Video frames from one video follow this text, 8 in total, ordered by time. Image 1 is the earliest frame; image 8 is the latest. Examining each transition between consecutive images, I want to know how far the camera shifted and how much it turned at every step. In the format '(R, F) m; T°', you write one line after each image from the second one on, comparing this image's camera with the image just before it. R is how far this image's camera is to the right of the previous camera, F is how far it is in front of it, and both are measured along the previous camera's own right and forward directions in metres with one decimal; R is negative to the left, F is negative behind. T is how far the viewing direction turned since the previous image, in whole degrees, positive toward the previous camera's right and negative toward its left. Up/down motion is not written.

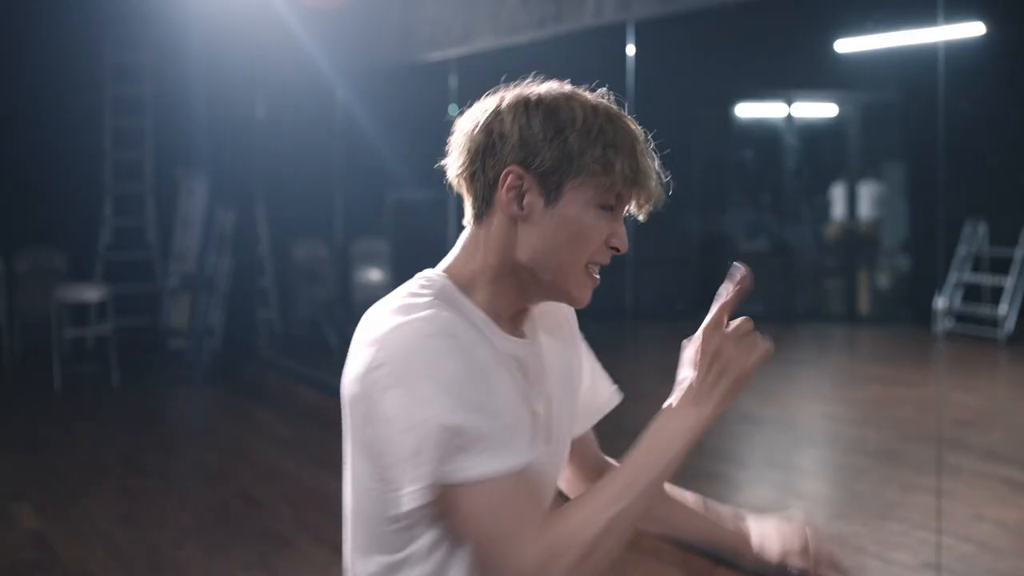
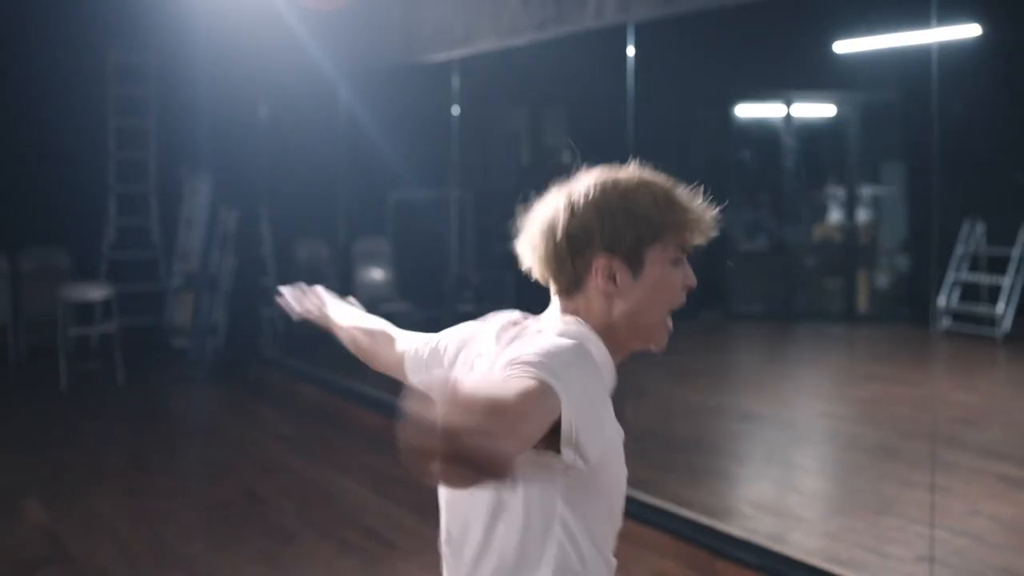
(0.0, 0.0) m; 0°
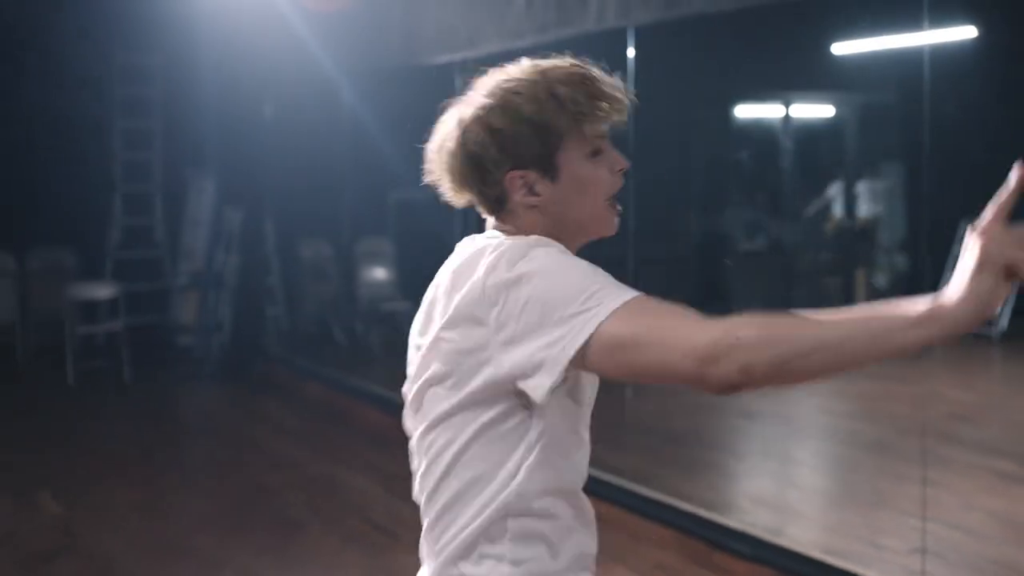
(0.0, -0.1) m; 0°
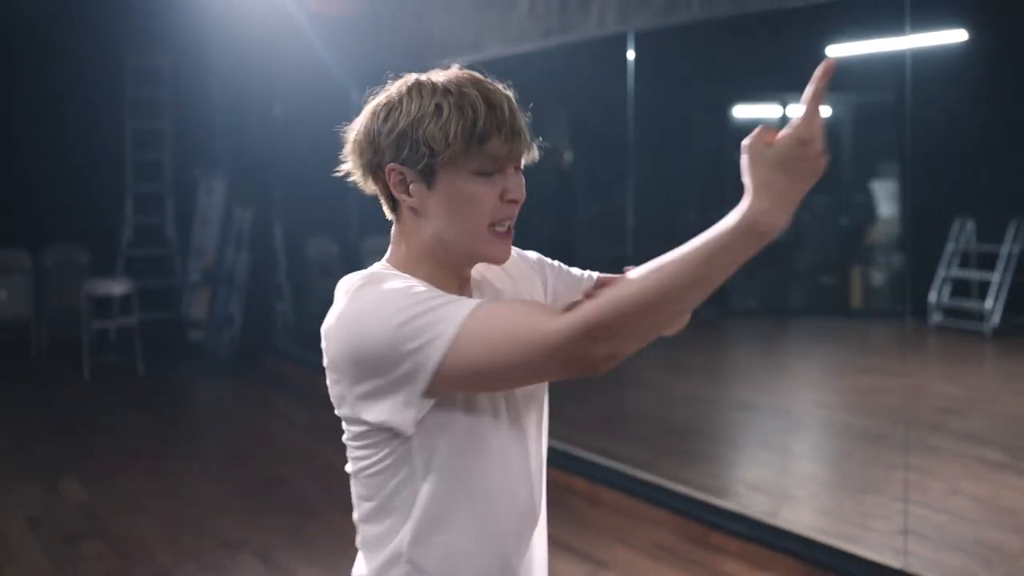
(0.0, -0.2) m; 0°
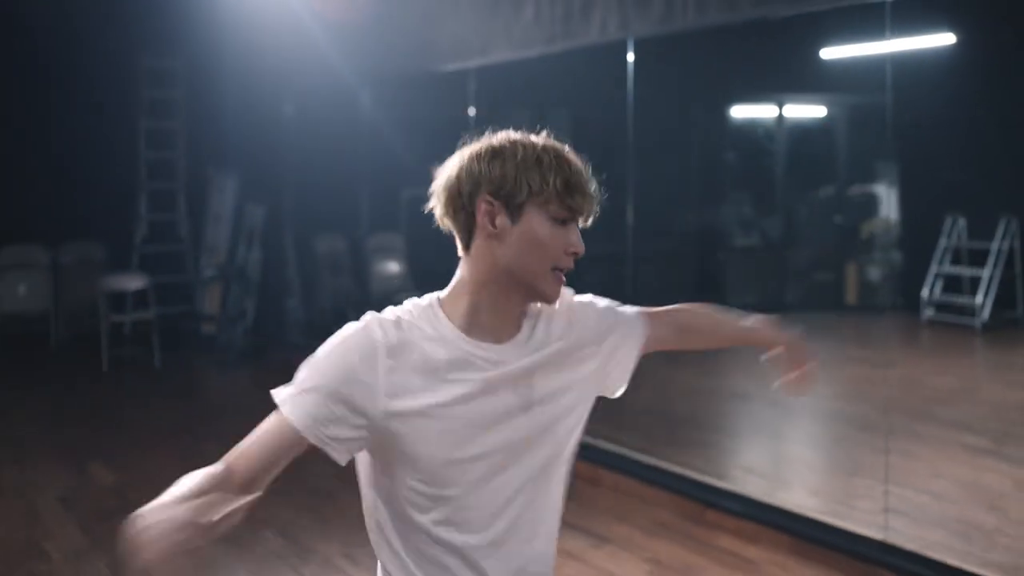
(0.0, -0.2) m; 0°
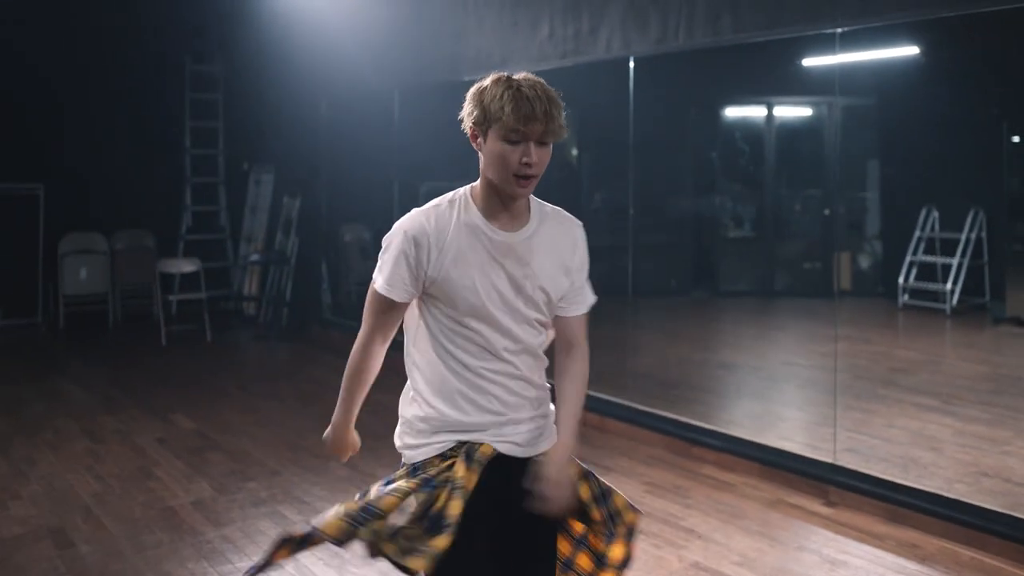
(-0.1, -0.8) m; 0°
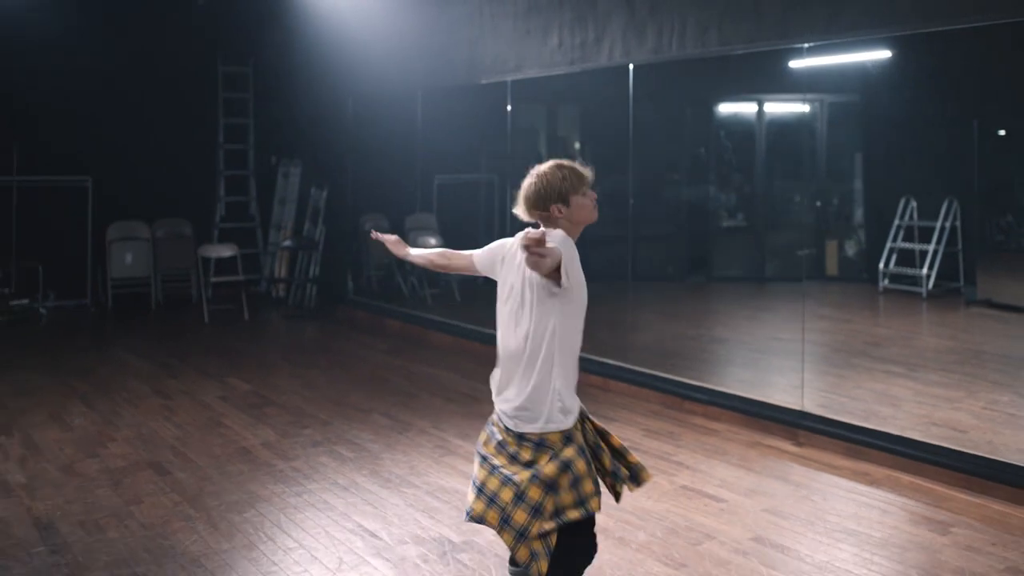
(-0.1, -0.7) m; 0°
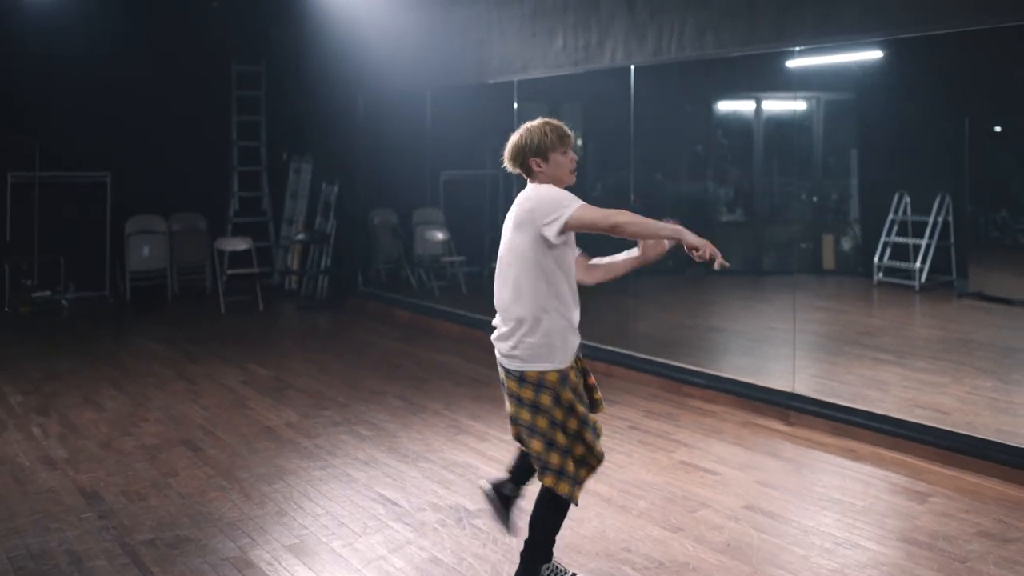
(0.0, -0.3) m; 0°
